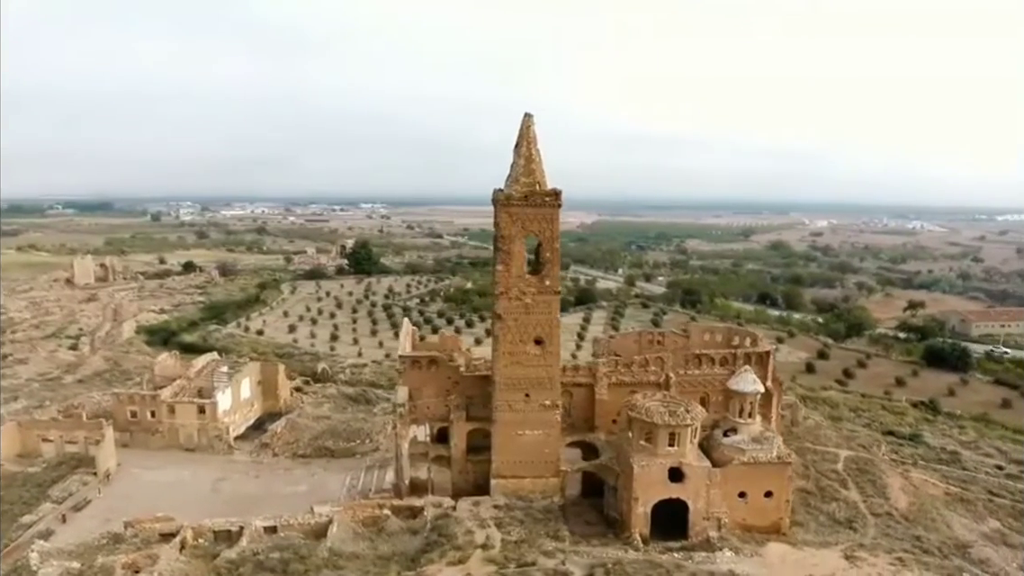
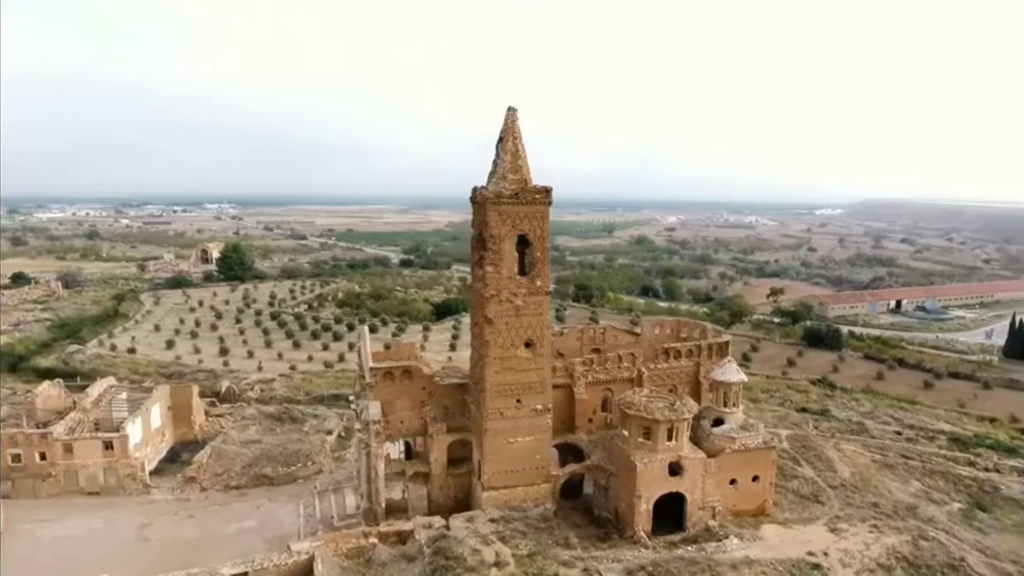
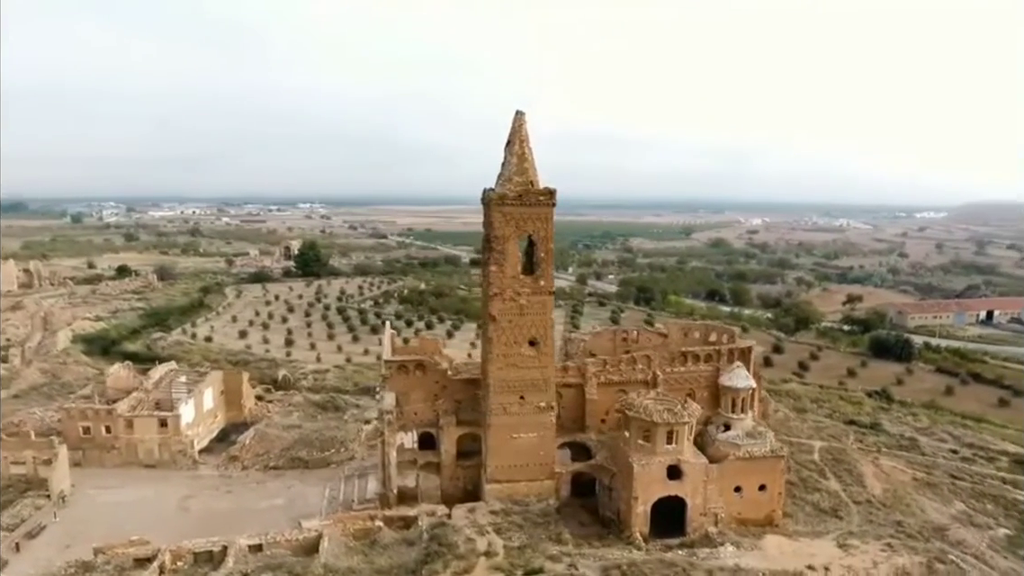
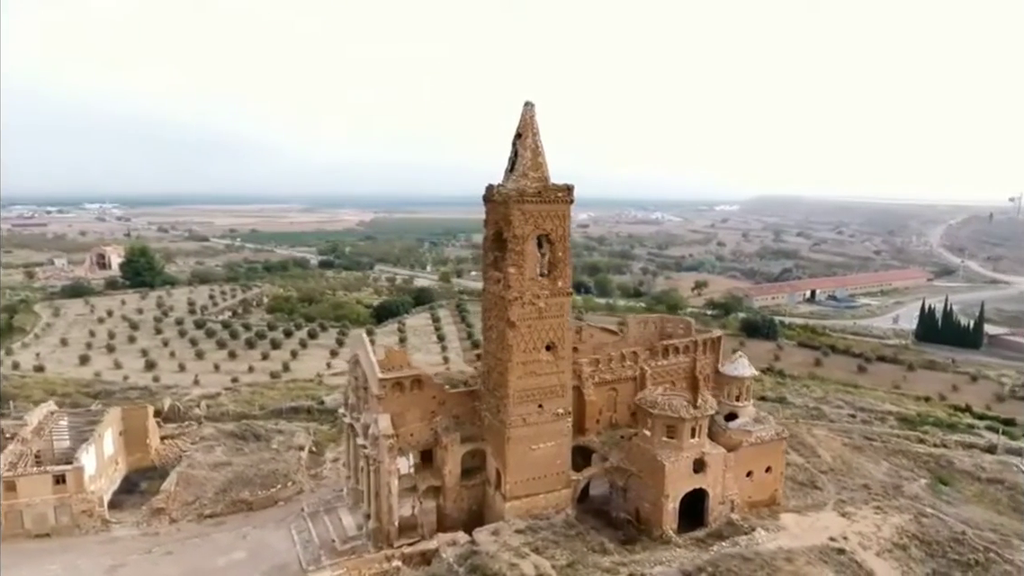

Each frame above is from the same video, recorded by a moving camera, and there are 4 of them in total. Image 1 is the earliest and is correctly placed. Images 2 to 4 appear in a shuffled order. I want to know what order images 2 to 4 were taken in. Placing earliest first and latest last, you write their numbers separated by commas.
3, 2, 4
